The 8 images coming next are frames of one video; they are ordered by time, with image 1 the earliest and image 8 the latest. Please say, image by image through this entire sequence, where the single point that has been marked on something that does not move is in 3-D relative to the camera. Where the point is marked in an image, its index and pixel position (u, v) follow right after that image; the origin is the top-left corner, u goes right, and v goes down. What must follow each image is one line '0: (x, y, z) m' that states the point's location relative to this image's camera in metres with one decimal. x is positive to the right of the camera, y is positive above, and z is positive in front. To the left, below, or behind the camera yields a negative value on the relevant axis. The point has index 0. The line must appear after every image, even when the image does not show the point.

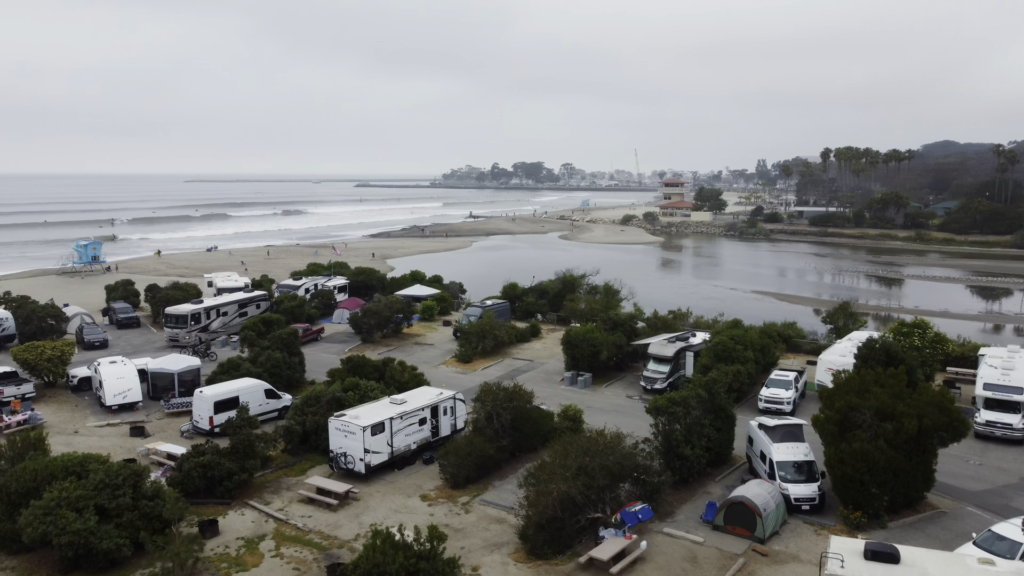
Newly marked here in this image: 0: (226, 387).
0: (-6.7, -2.3, +18.8) m
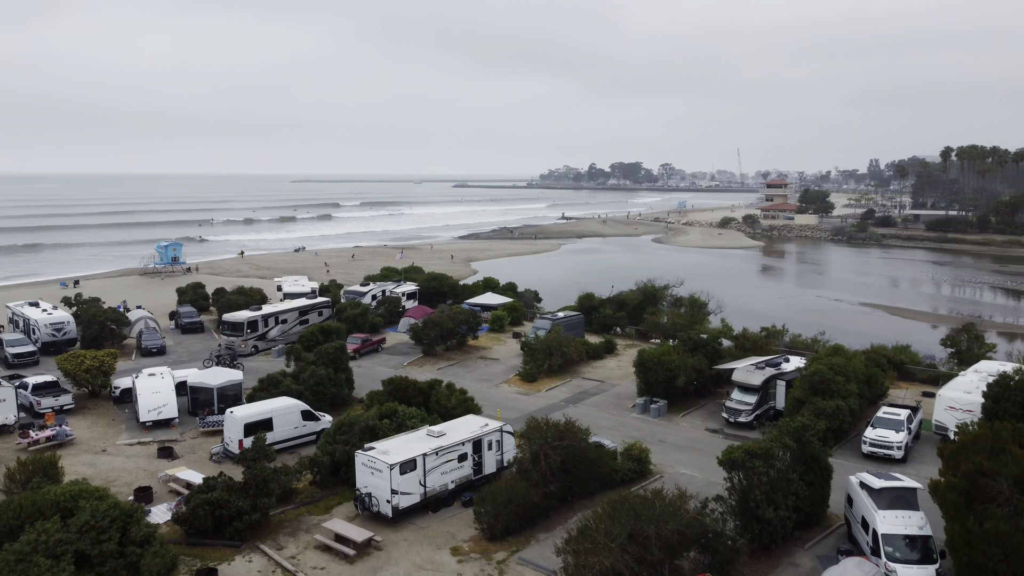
0: (-5.4, -2.6, +17.4) m
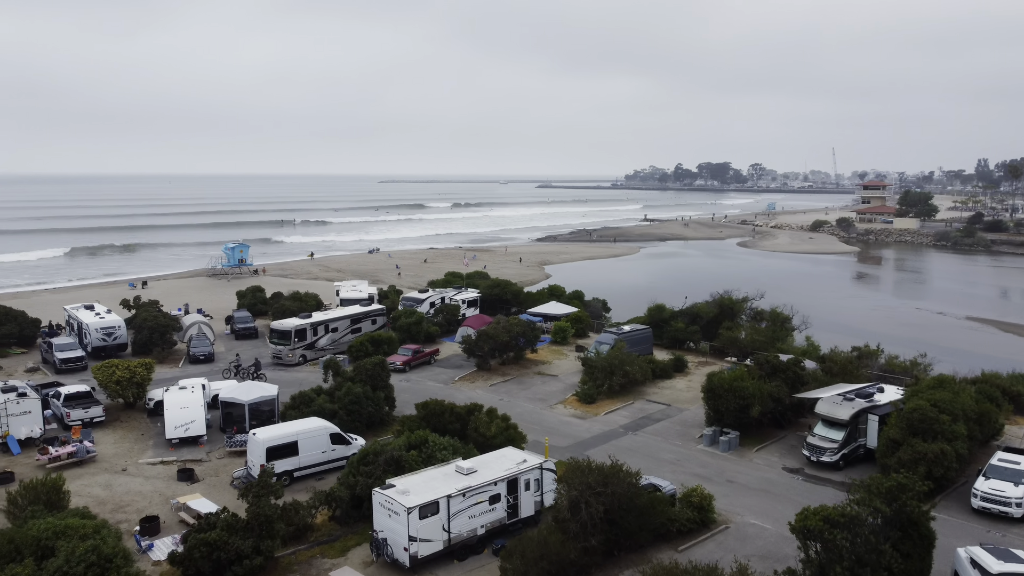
0: (-4.5, -2.8, +16.1) m
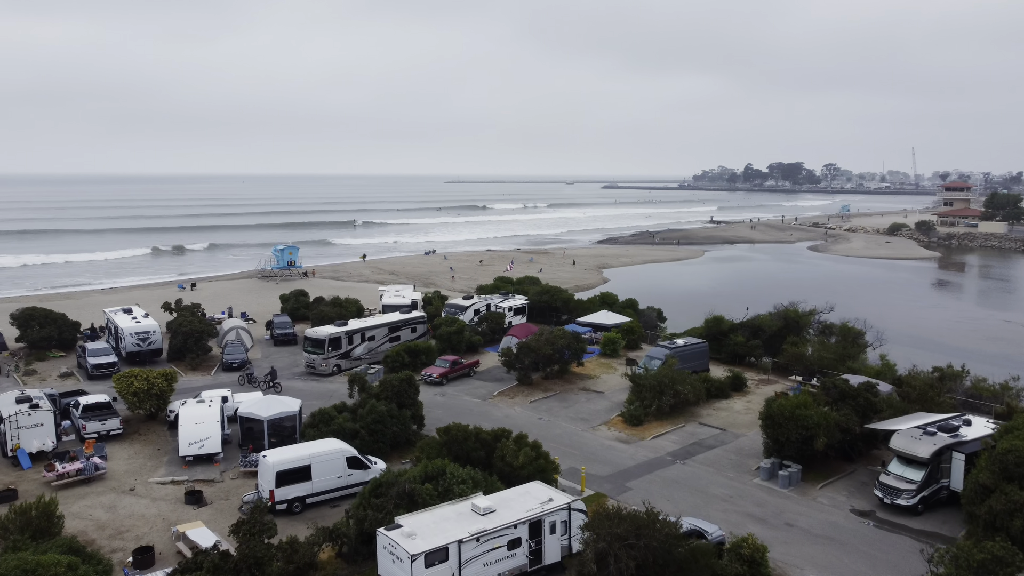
0: (-4.0, -3.0, +14.9) m
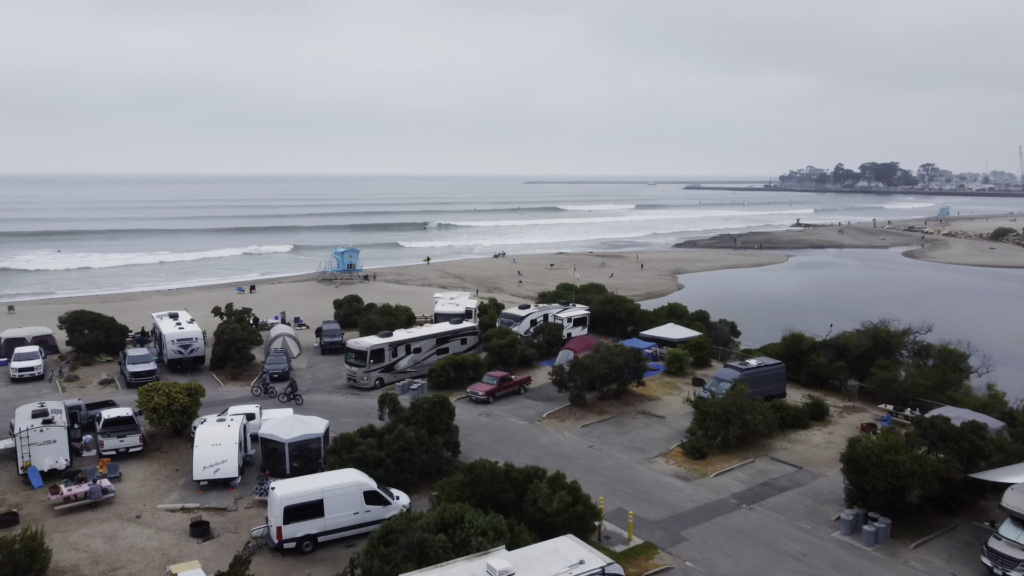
0: (-3.4, -3.3, +13.4) m
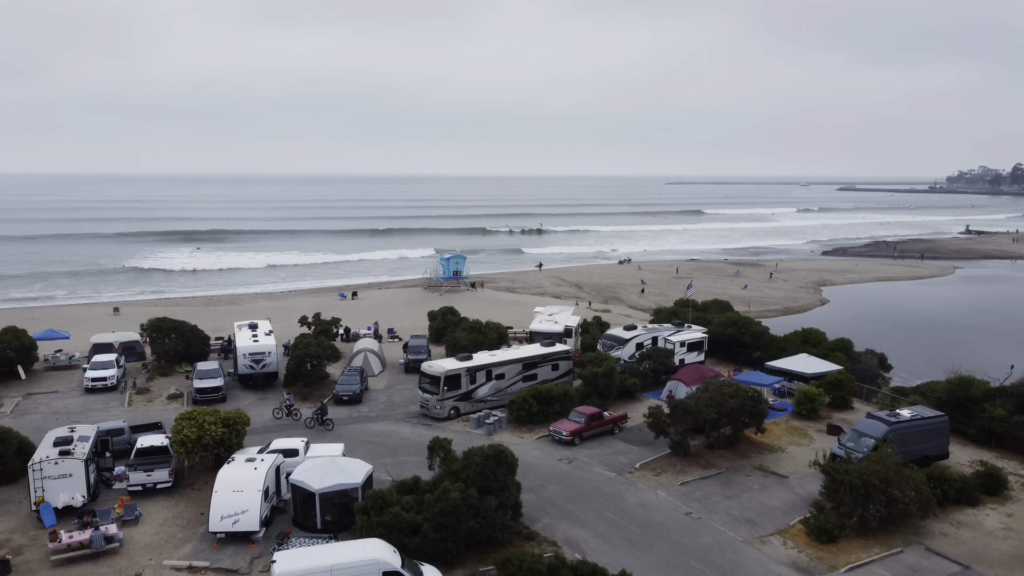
0: (-2.6, -3.7, +11.0) m
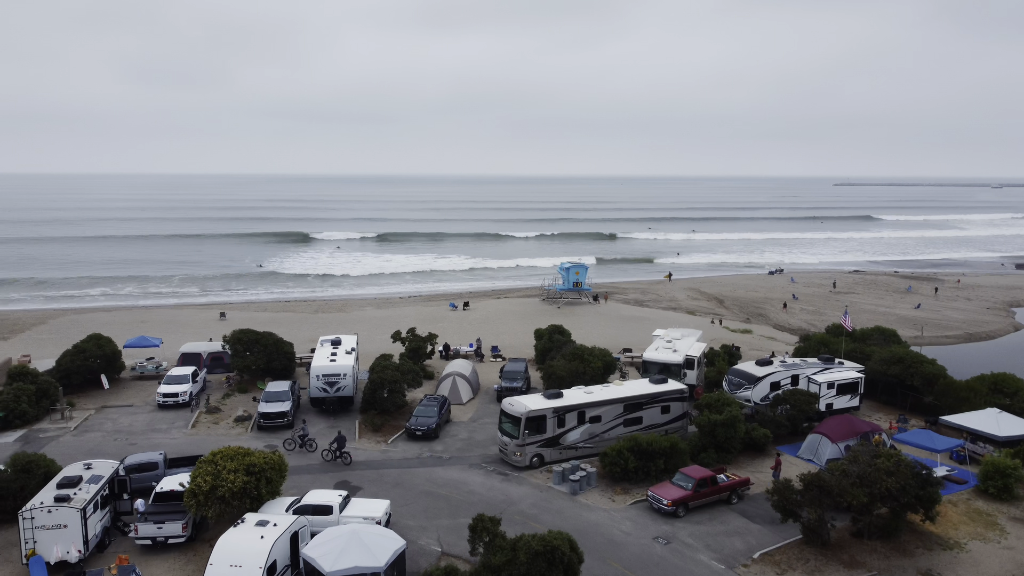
0: (-2.3, -4.1, +8.2) m
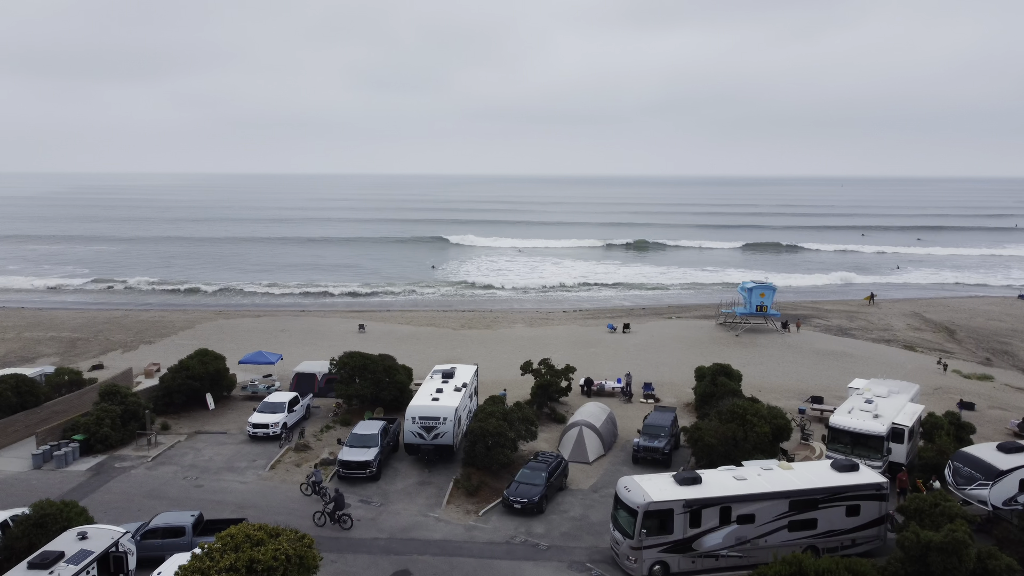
0: (-2.6, -4.6, +4.7) m
